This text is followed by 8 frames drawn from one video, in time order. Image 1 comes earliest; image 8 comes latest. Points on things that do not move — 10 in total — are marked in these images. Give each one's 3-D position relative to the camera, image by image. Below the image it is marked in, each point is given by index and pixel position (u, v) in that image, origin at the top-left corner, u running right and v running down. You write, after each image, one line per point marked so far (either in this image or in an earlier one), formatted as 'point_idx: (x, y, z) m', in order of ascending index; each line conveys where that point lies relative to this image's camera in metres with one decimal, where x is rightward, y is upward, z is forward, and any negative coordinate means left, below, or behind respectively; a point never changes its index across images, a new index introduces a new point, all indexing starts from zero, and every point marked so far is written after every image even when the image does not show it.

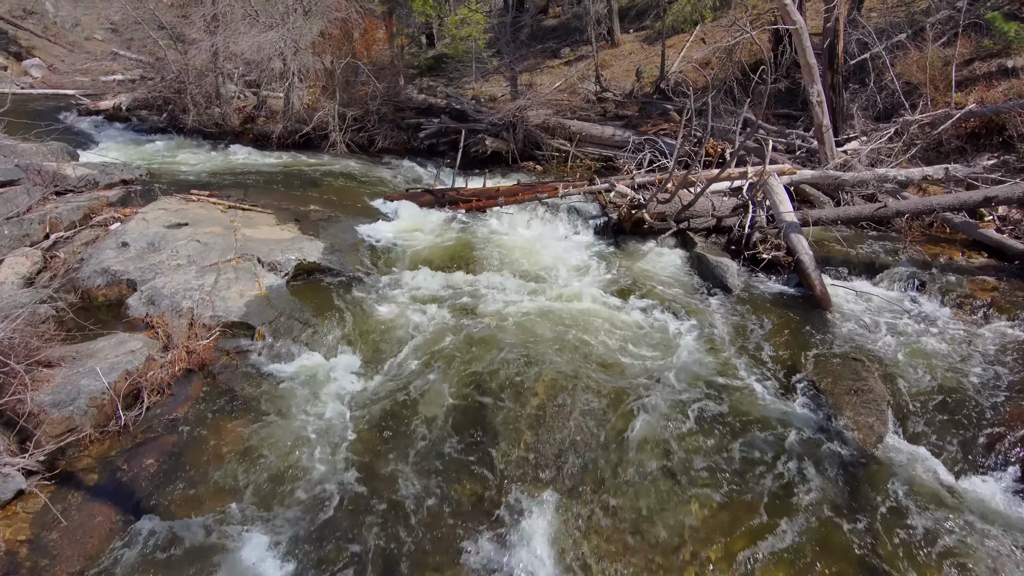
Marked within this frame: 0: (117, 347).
0: (-4.1, -0.6, +5.3) m
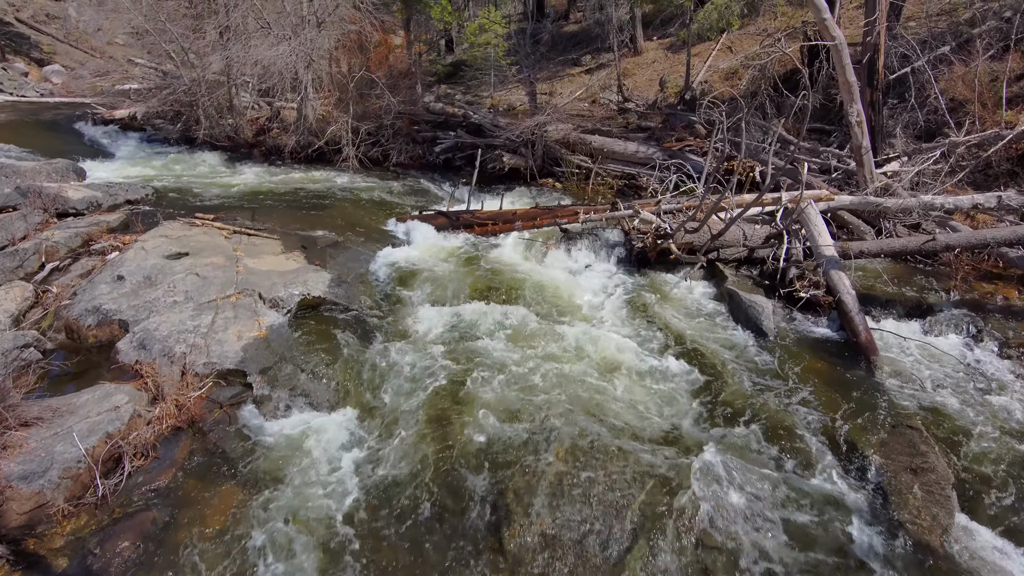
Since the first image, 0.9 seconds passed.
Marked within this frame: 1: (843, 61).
0: (-4.0, -1.1, +4.9) m
1: (+6.7, +4.6, +10.3) m
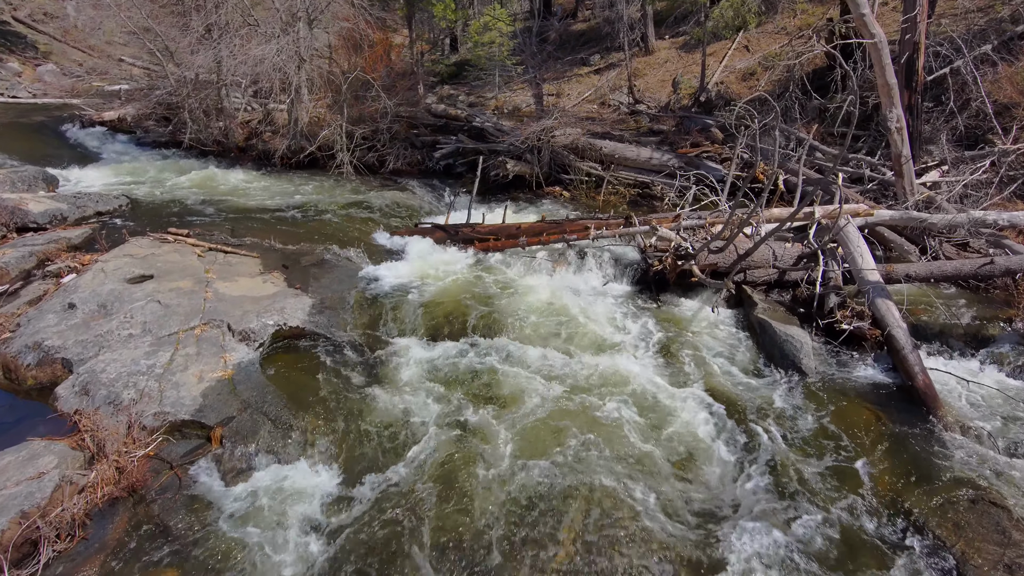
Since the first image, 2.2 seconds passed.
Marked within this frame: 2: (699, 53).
0: (-4.0, -1.5, +4.1) m
1: (+6.8, +4.2, +9.4) m
2: (+7.0, +8.9, +19.3) m
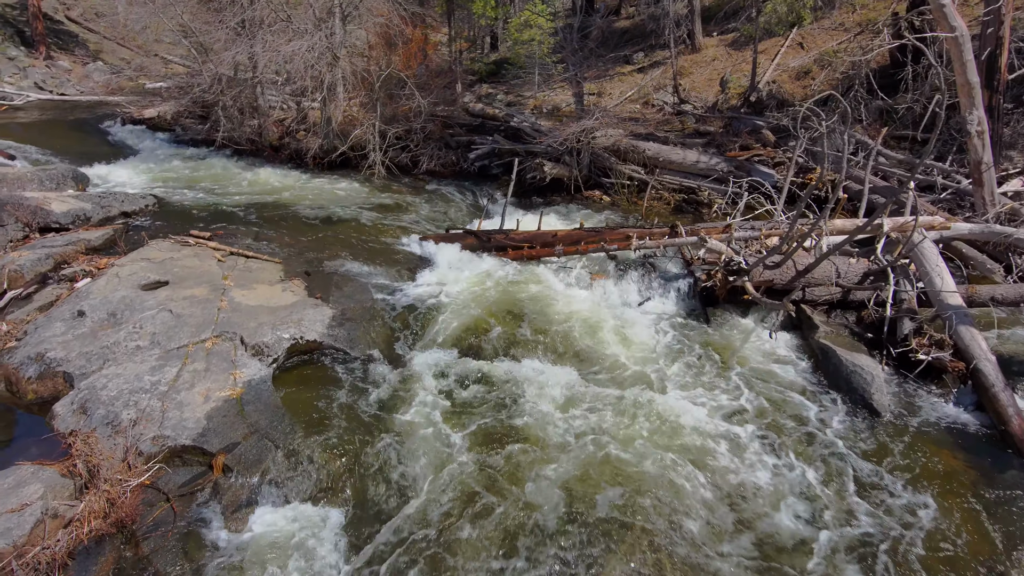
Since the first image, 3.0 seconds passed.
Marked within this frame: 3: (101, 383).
0: (-3.8, -1.6, +3.8) m
1: (+7.5, +3.8, +8.3) m
2: (+8.4, +8.5, +18.2) m
3: (-3.9, -0.9, +4.8) m
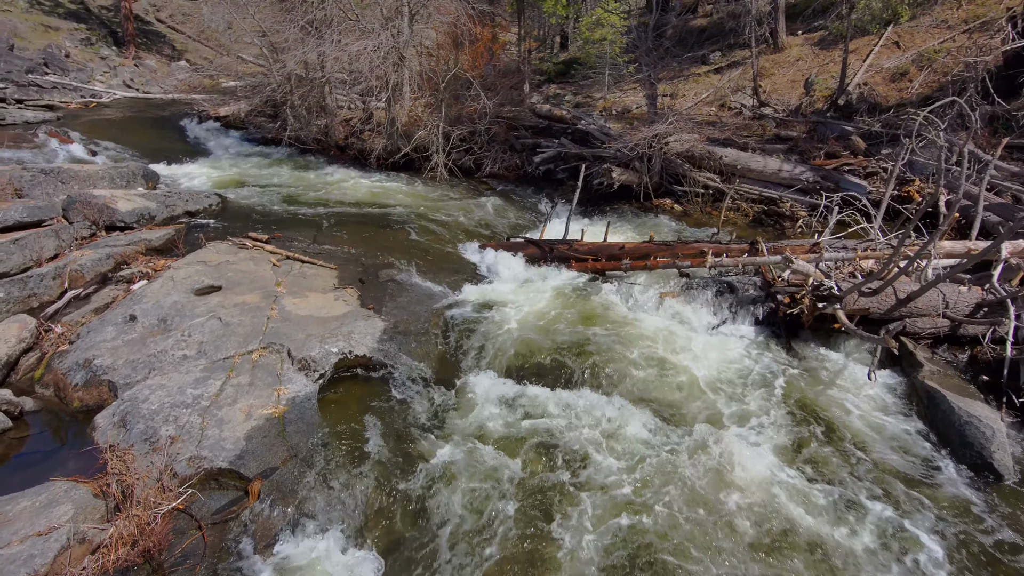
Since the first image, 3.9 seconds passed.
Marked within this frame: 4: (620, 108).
0: (-3.4, -1.6, +3.6) m
1: (+8.5, +3.2, +6.9) m
2: (+10.7, +7.8, +16.7) m
3: (-3.3, -1.0, +4.6) m
4: (+3.2, +5.3, +15.1) m
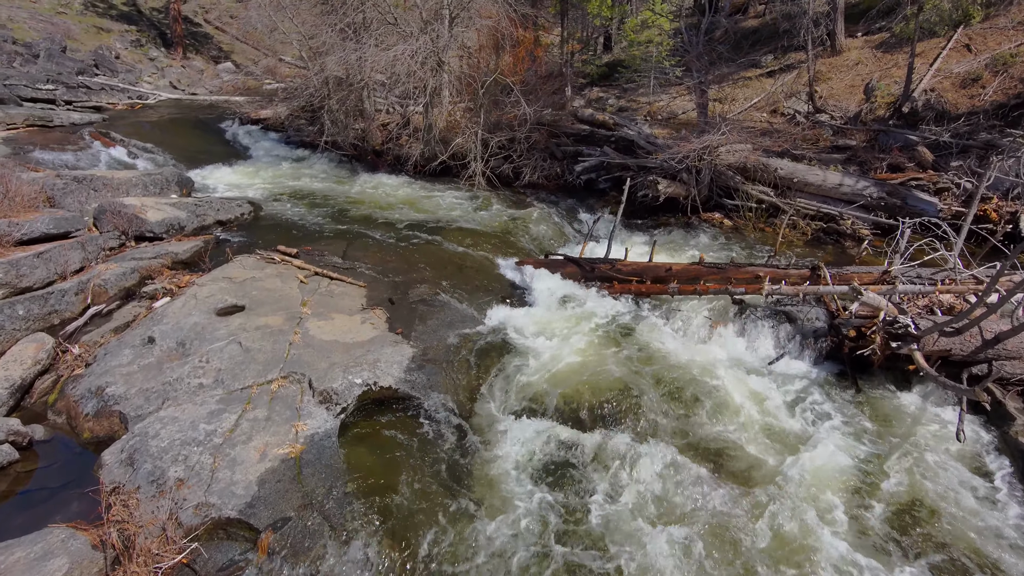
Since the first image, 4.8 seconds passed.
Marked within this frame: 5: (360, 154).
0: (-3.1, -1.8, +3.3) m
1: (+9.1, +2.6, +5.9) m
2: (+12.0, +7.2, +15.5) m
3: (-3.0, -1.2, +4.3) m
4: (+4.3, +4.9, +14.3) m
5: (-4.0, +3.5, +13.2) m
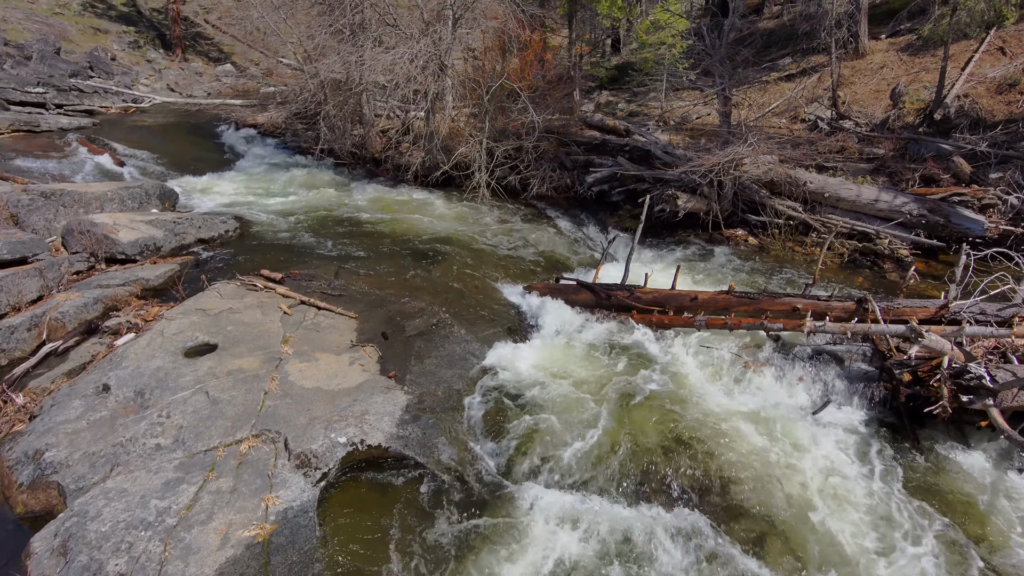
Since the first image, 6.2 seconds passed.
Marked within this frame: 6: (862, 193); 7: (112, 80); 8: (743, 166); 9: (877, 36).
0: (-3.1, -2.2, +2.6) m
1: (+9.2, +2.2, +5.1) m
2: (+12.2, +6.7, +14.7) m
3: (-2.9, -1.6, +3.6) m
4: (+4.5, +4.5, +13.6) m
5: (-3.8, +3.1, +12.5) m
6: (+6.0, +1.6, +8.5) m
7: (-14.2, +7.4, +18.0) m
8: (+4.0, +2.1, +8.8) m
9: (+12.5, +8.5, +17.1) m
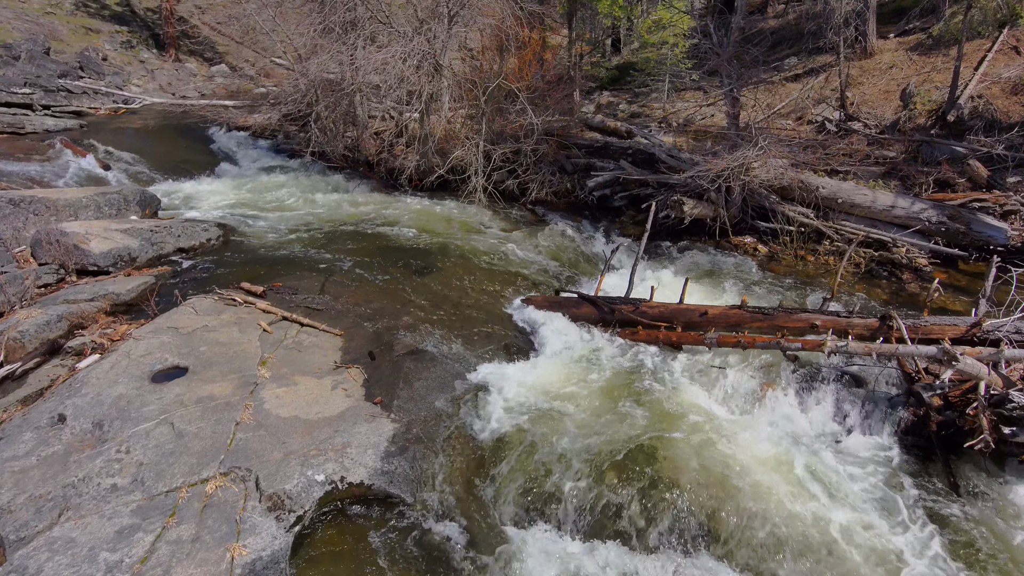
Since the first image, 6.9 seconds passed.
0: (-3.1, -2.4, +2.2) m
1: (+9.2, +2.0, +4.7) m
2: (+12.2, +6.5, +14.3) m
3: (-3.0, -1.7, +3.2) m
4: (+4.5, +4.3, +13.2) m
5: (-3.9, +2.9, +12.1) m
6: (+5.9, +1.4, +8.1) m
7: (-14.2, +7.2, +17.6) m
8: (+4.0, +1.9, +8.4) m
9: (+12.4, +8.3, +16.7) m
